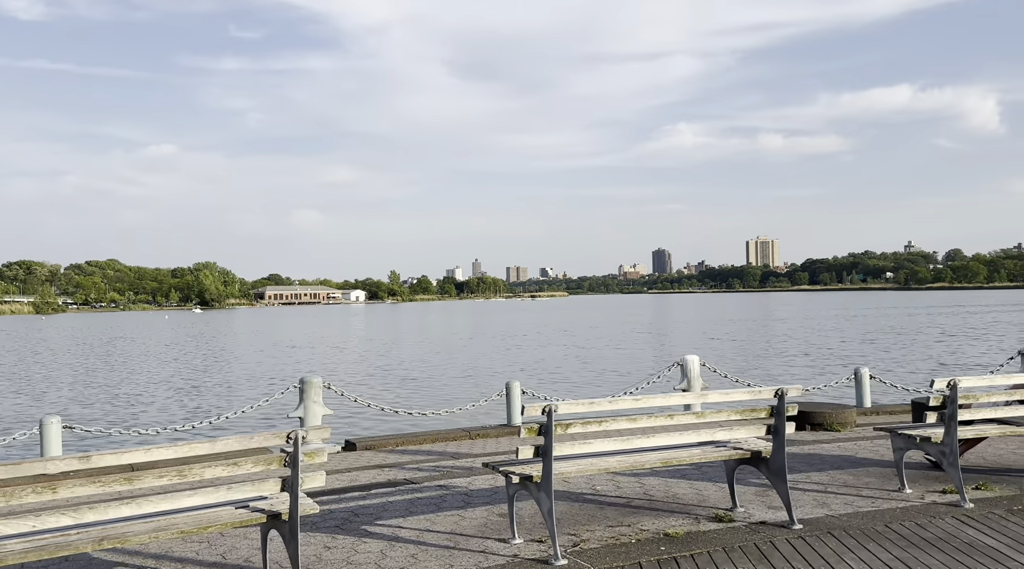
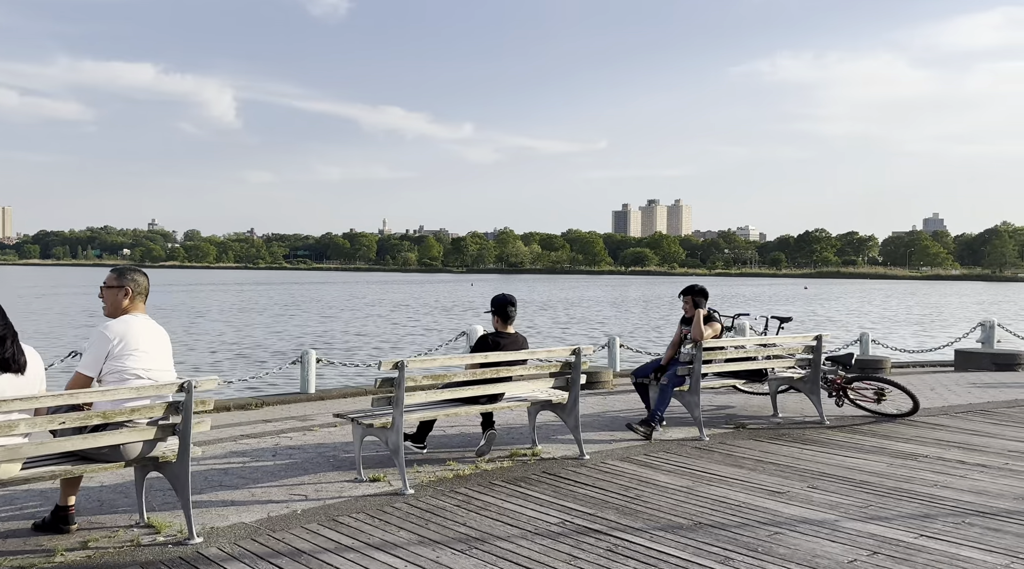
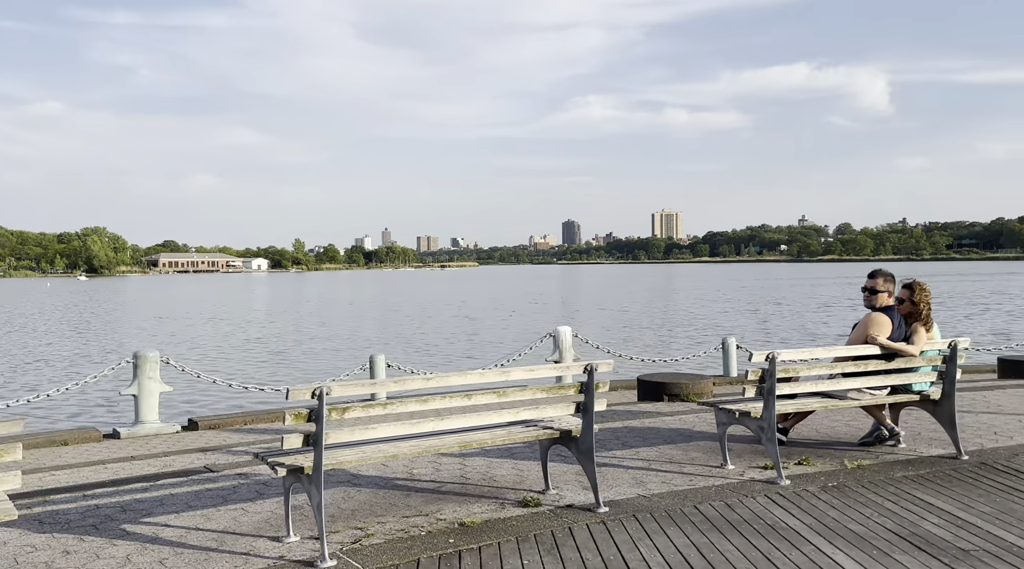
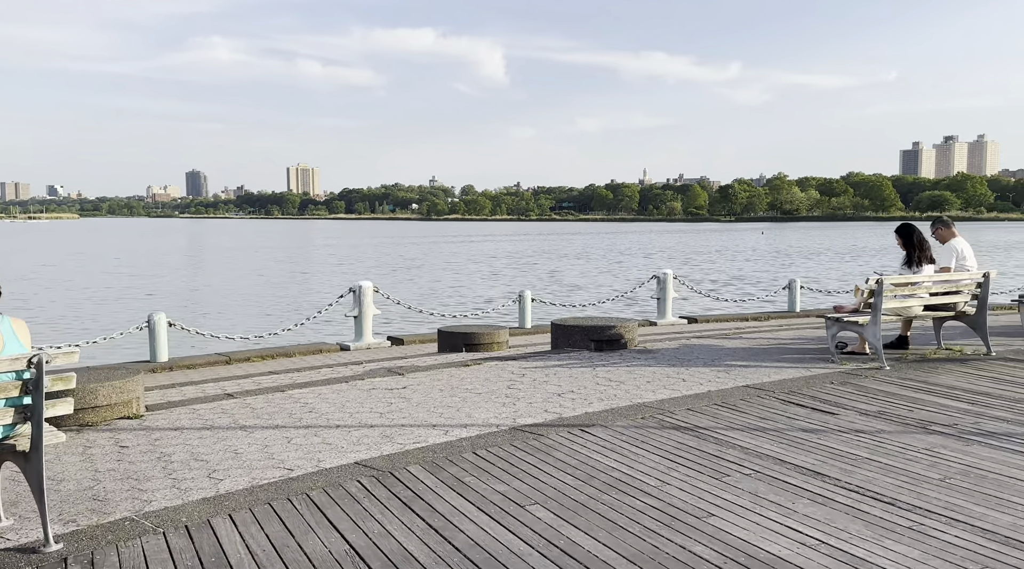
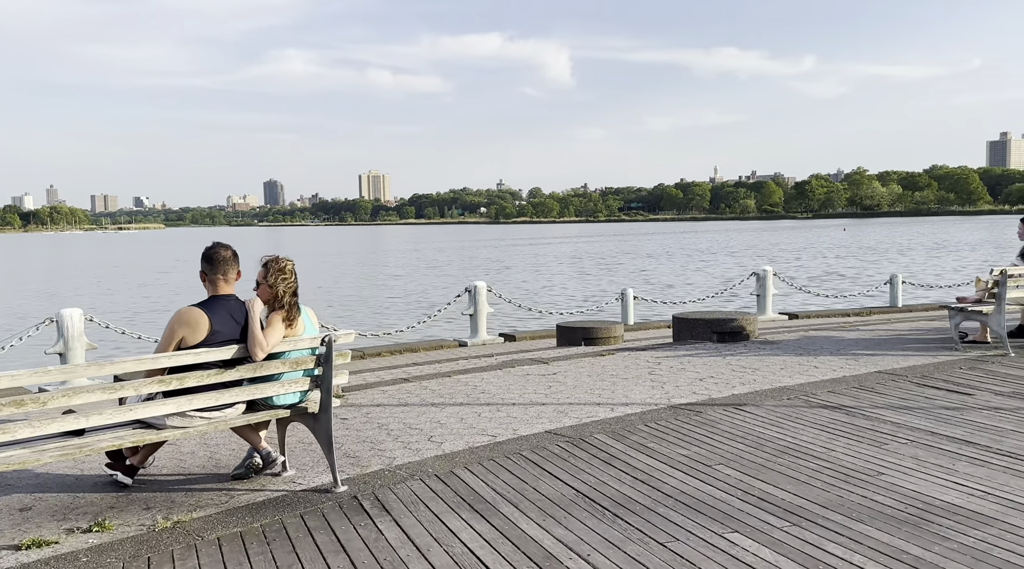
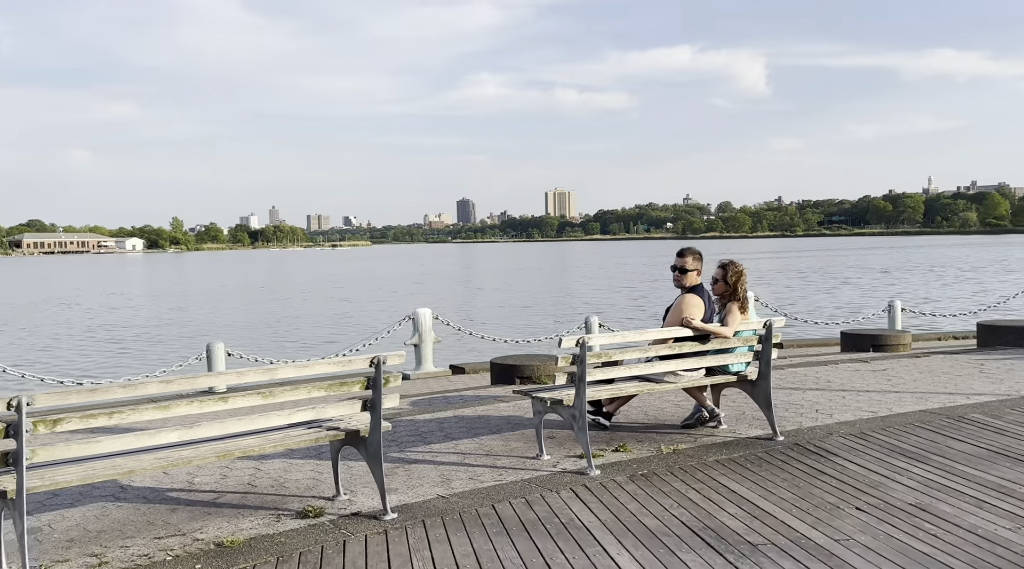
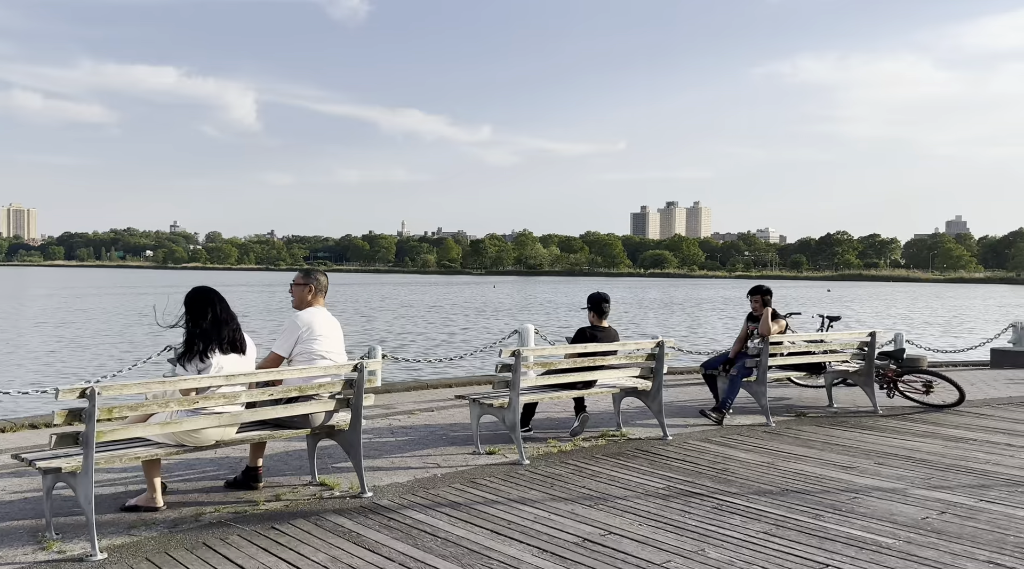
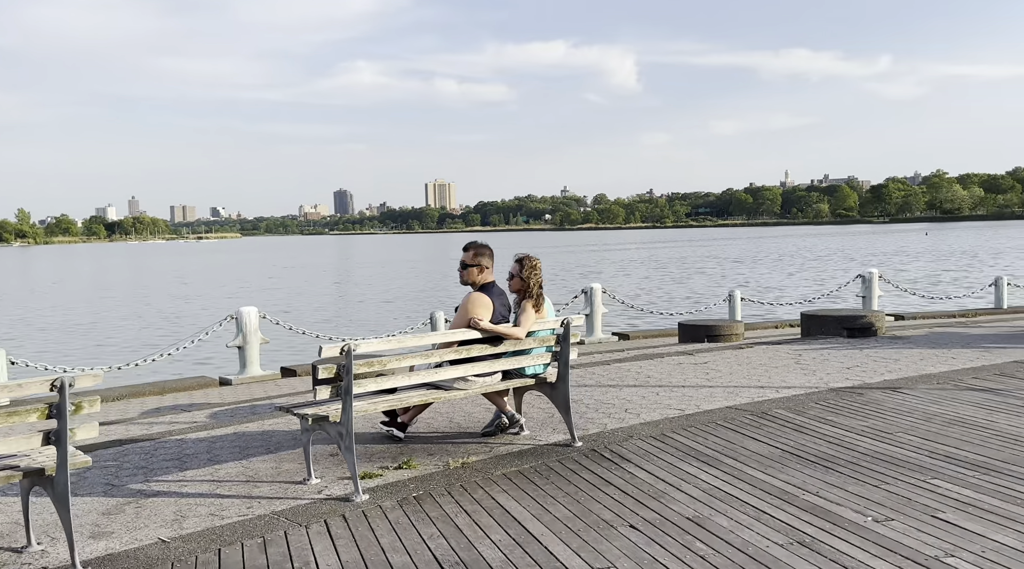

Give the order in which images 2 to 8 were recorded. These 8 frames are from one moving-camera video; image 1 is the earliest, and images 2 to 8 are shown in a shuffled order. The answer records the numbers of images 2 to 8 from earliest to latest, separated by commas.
3, 6, 8, 5, 4, 7, 2
